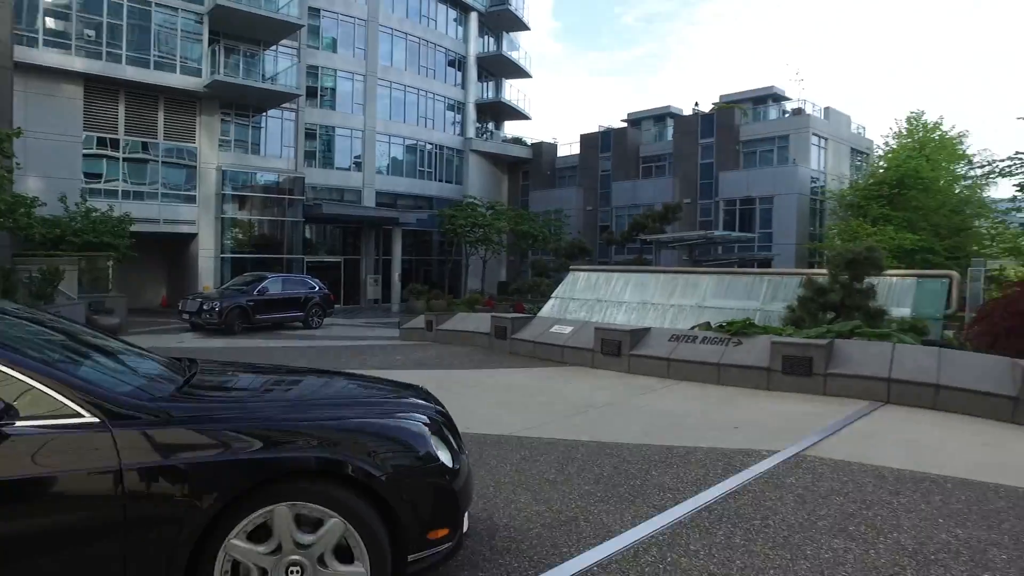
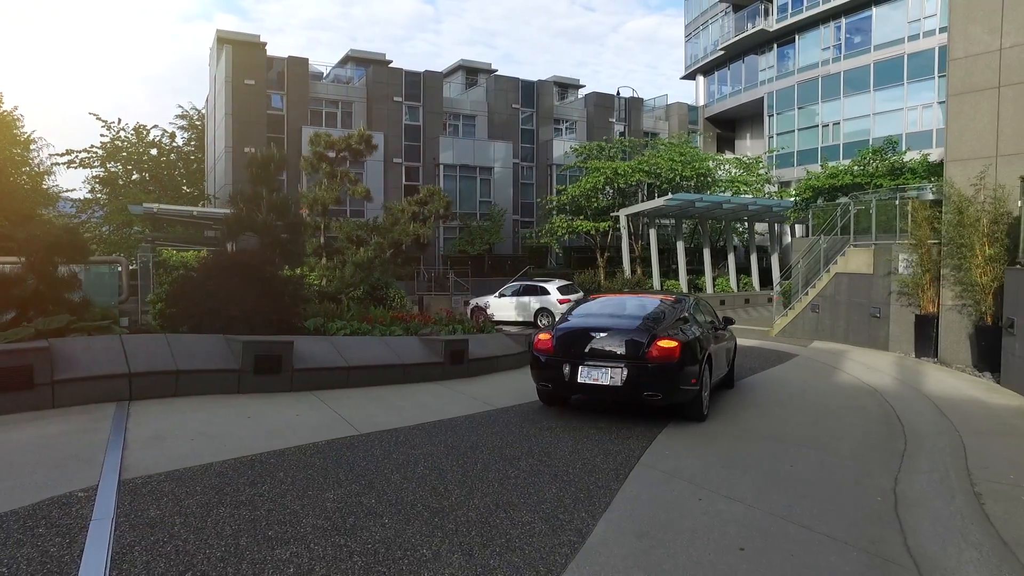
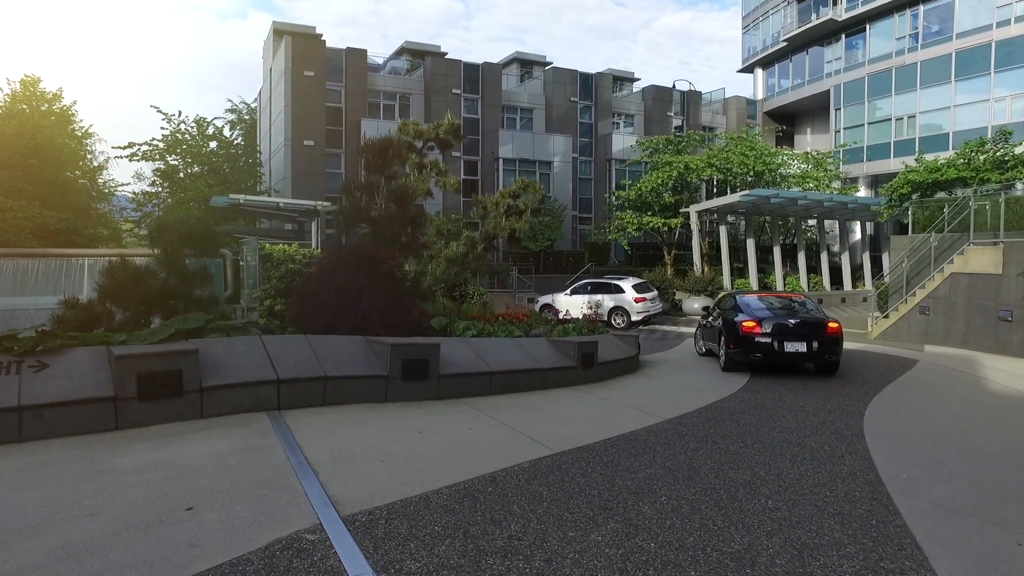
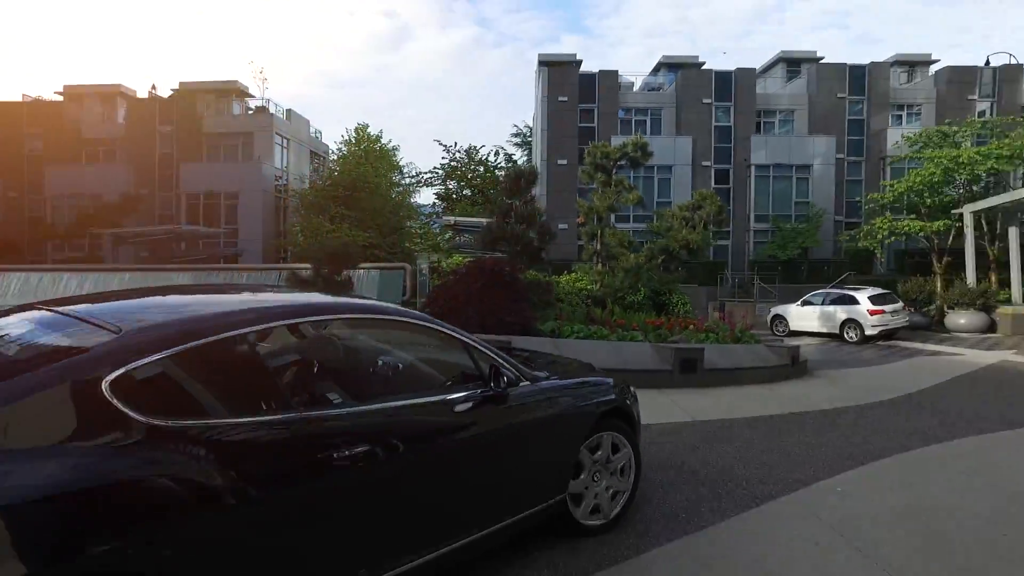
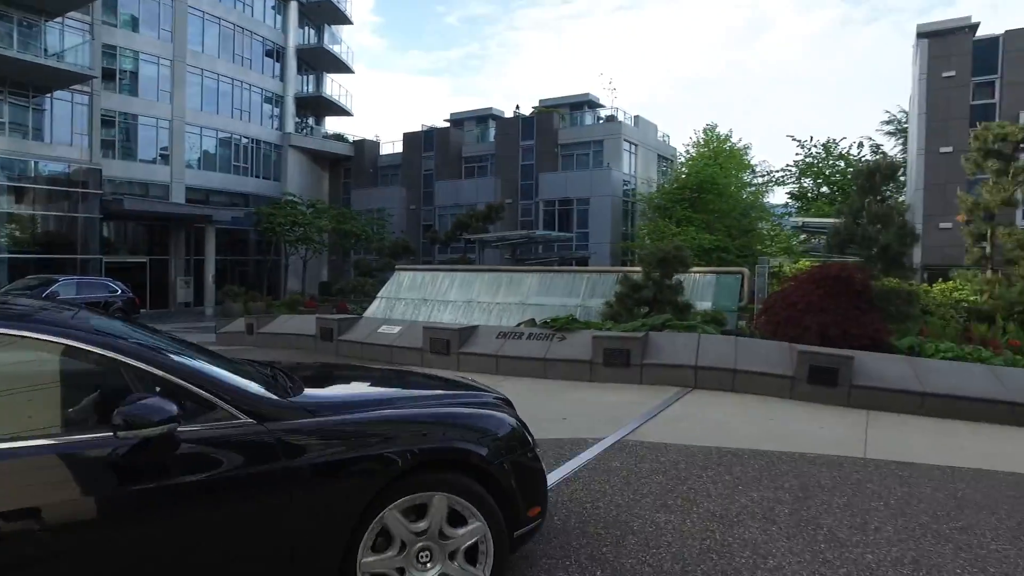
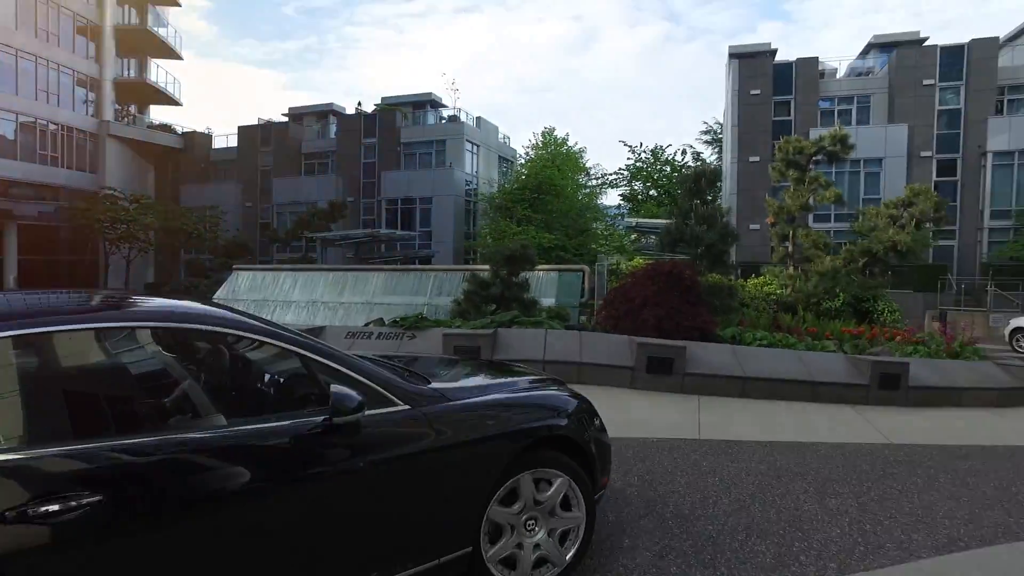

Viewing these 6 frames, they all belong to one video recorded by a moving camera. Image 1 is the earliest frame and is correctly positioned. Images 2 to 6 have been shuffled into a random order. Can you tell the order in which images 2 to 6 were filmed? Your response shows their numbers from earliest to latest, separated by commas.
5, 6, 4, 2, 3
